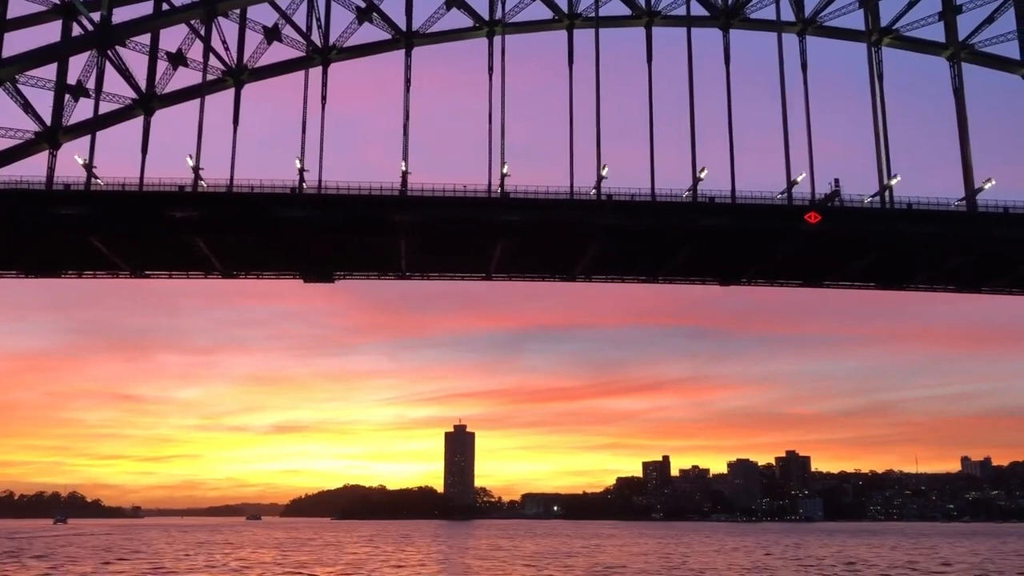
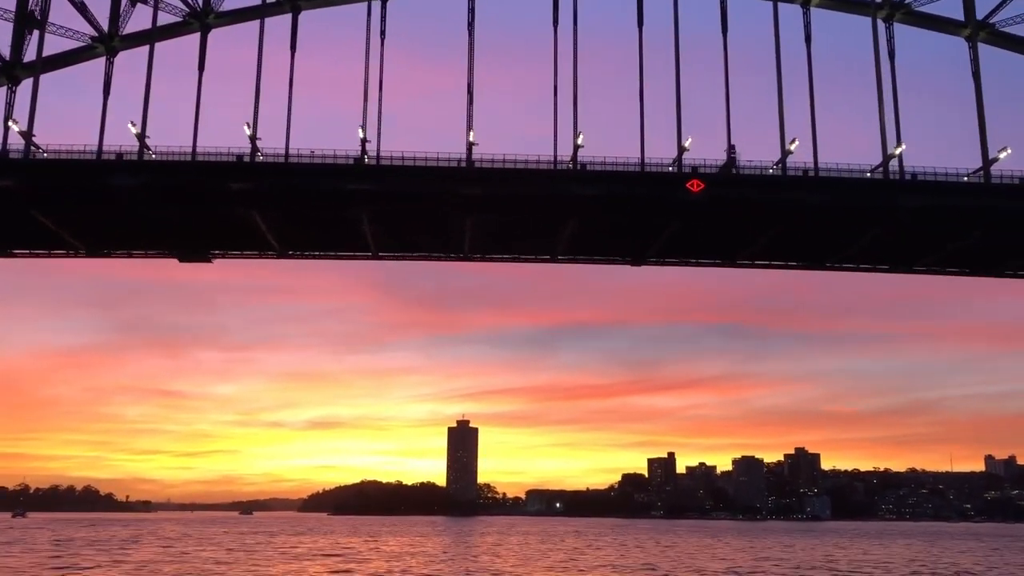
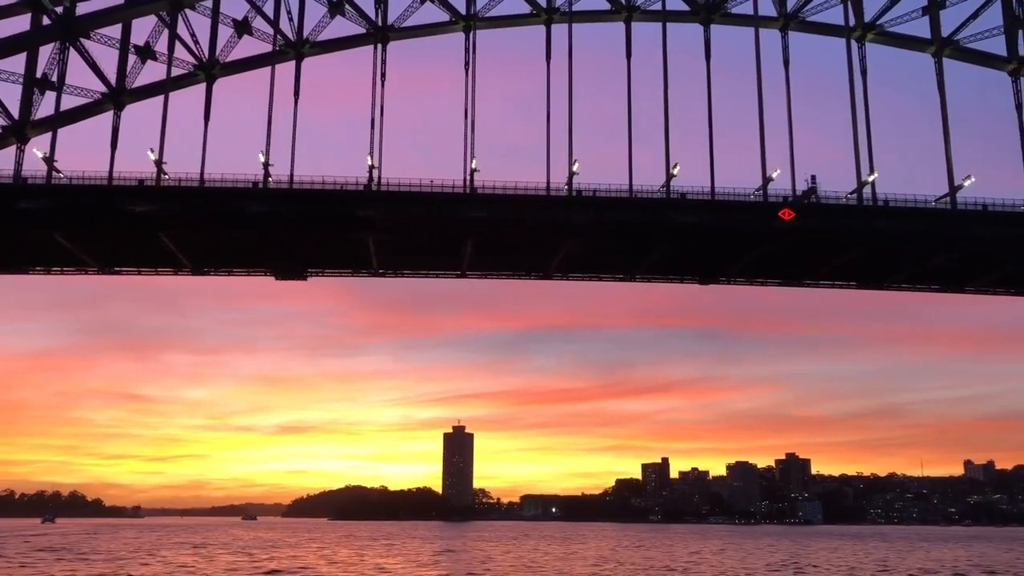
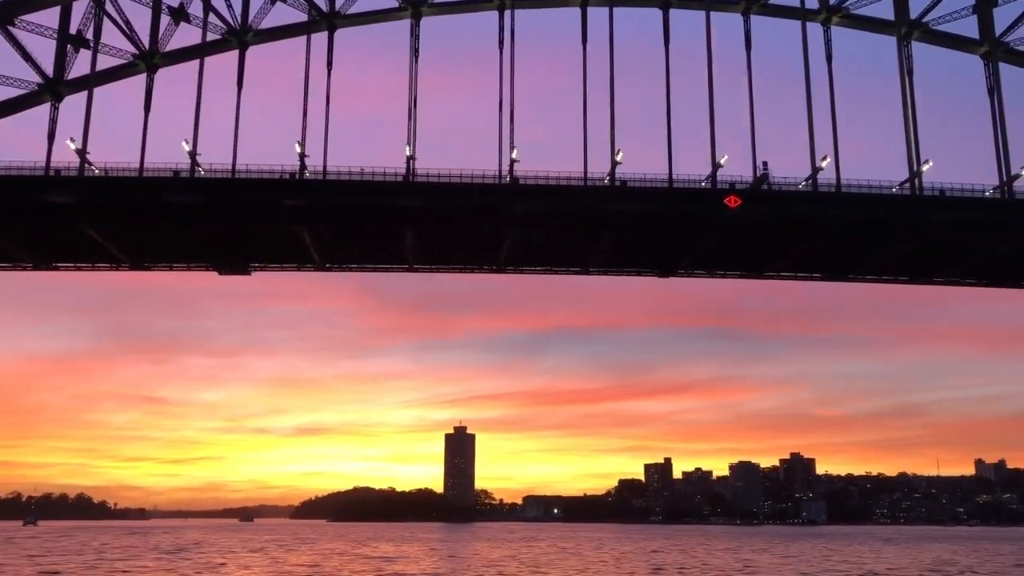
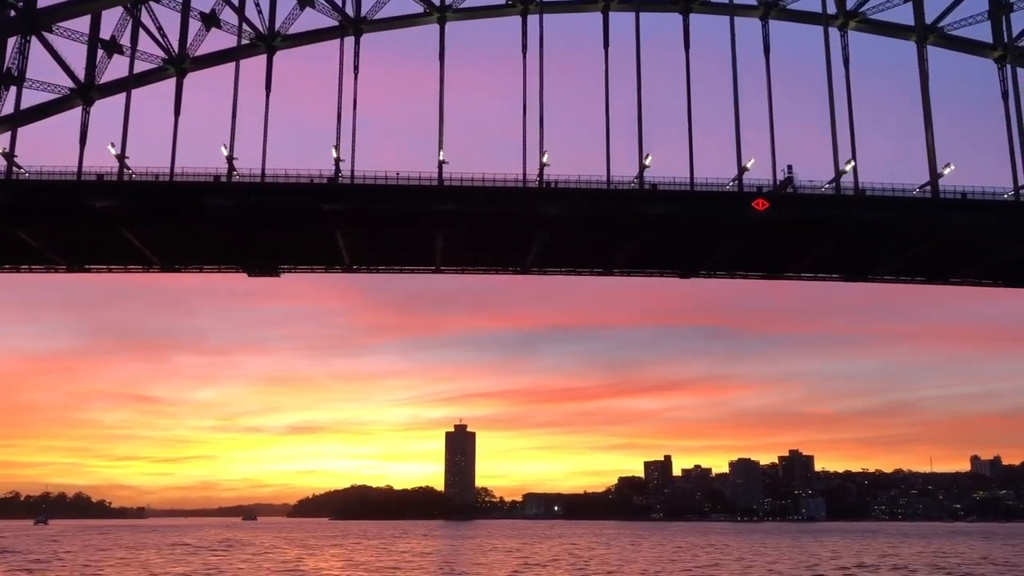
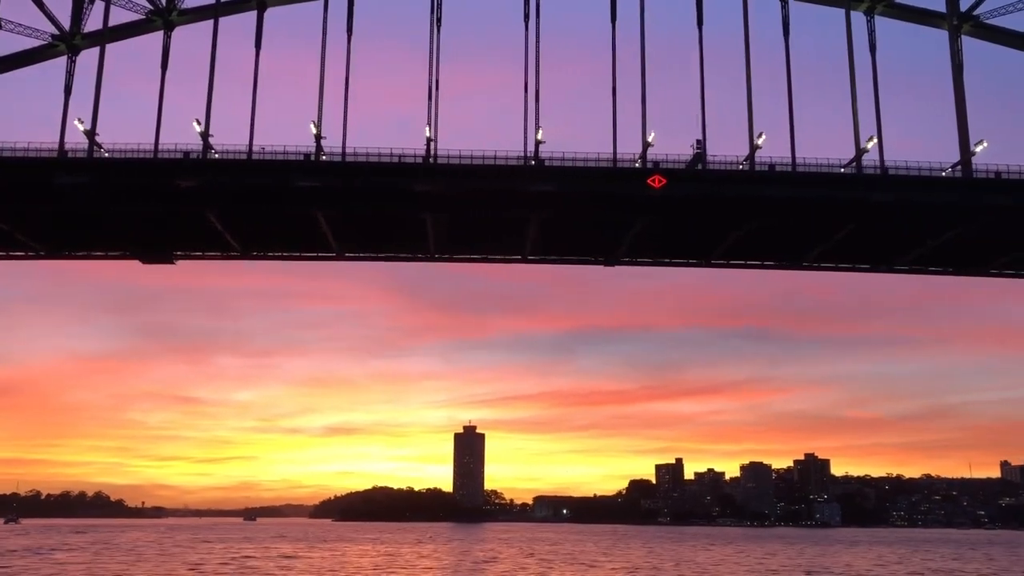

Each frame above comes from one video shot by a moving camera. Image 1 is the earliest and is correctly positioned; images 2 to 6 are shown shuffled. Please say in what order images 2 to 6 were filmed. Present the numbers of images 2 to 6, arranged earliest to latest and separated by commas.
3, 5, 4, 2, 6
